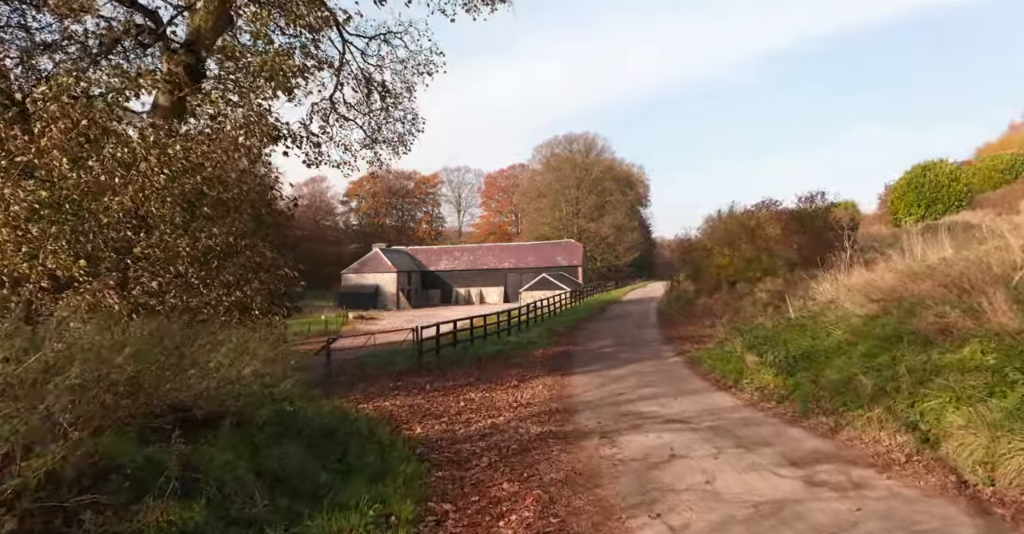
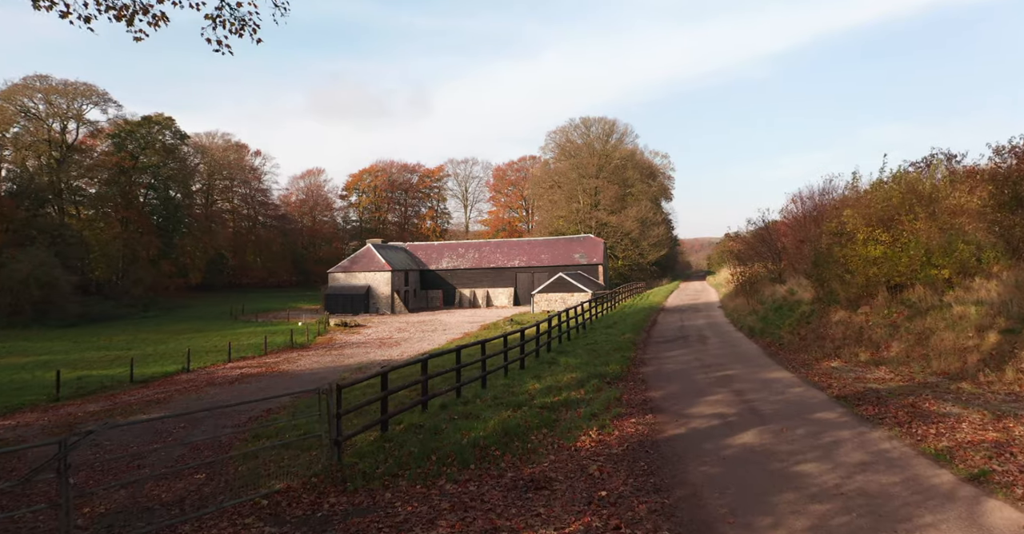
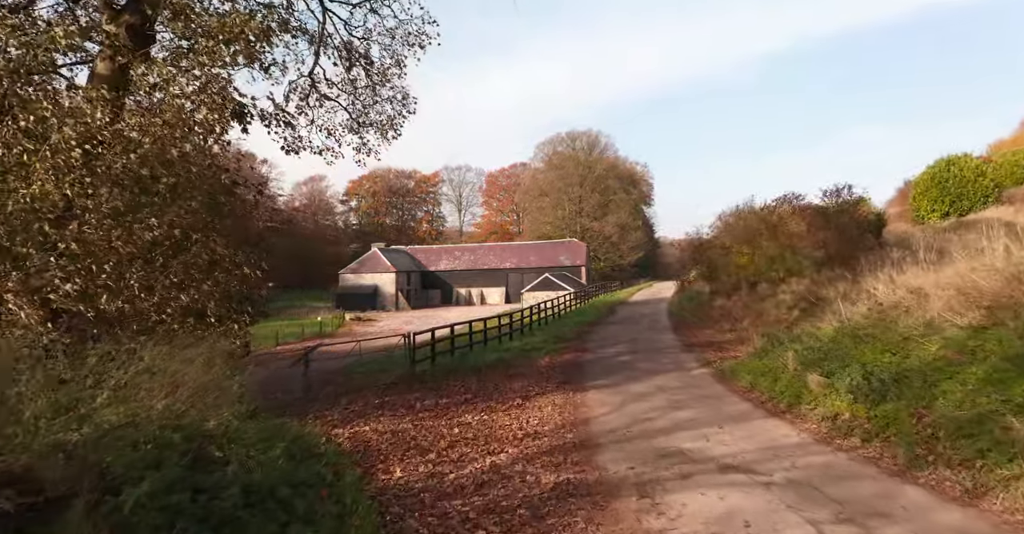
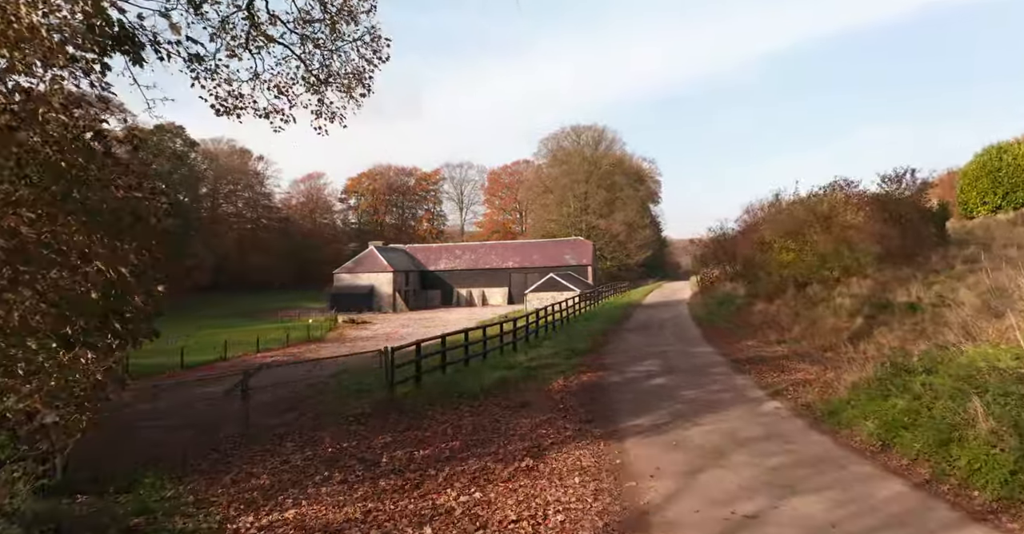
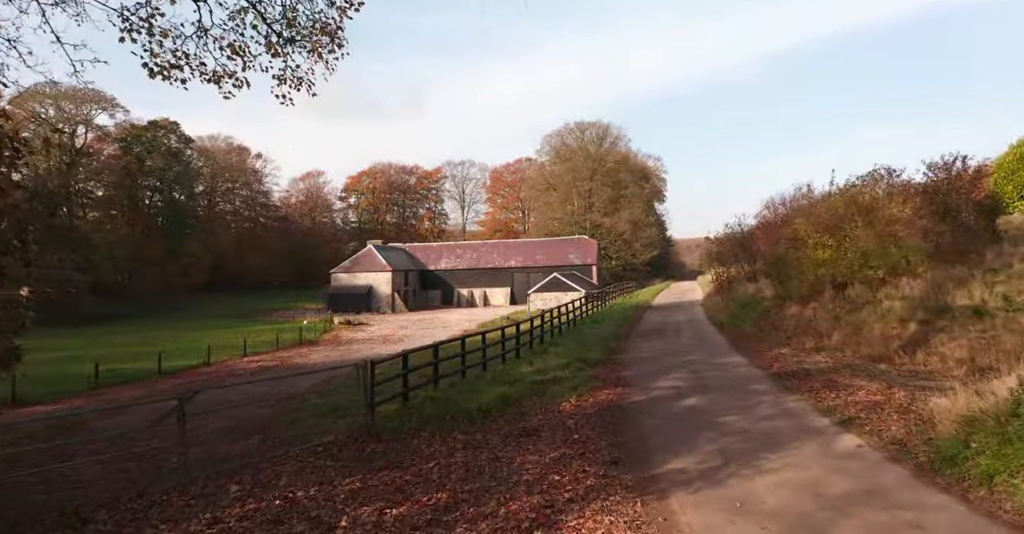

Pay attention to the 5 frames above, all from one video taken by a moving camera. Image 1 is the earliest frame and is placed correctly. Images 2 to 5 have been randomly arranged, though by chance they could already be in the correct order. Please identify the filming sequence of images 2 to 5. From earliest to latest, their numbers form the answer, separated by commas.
3, 4, 5, 2
